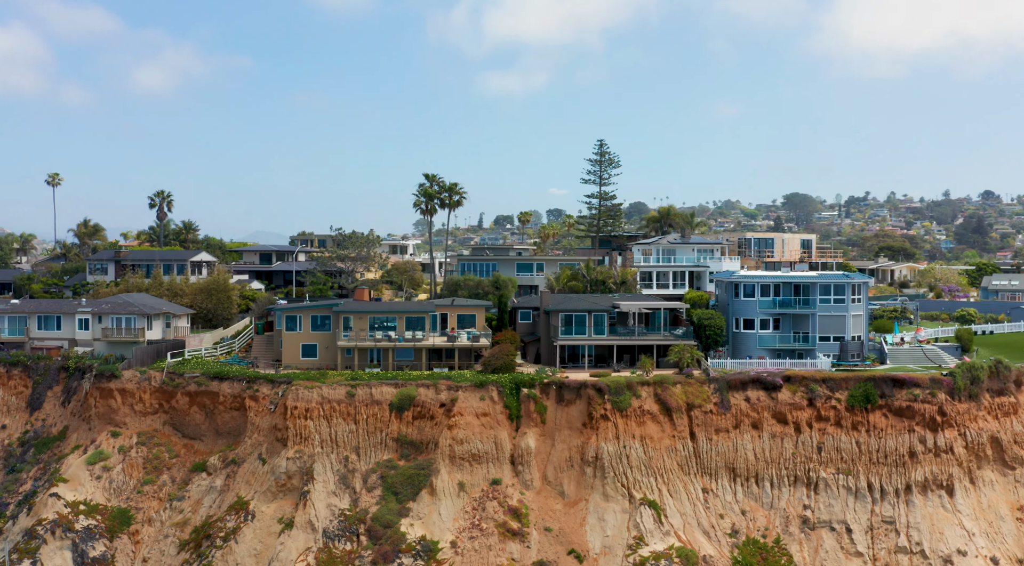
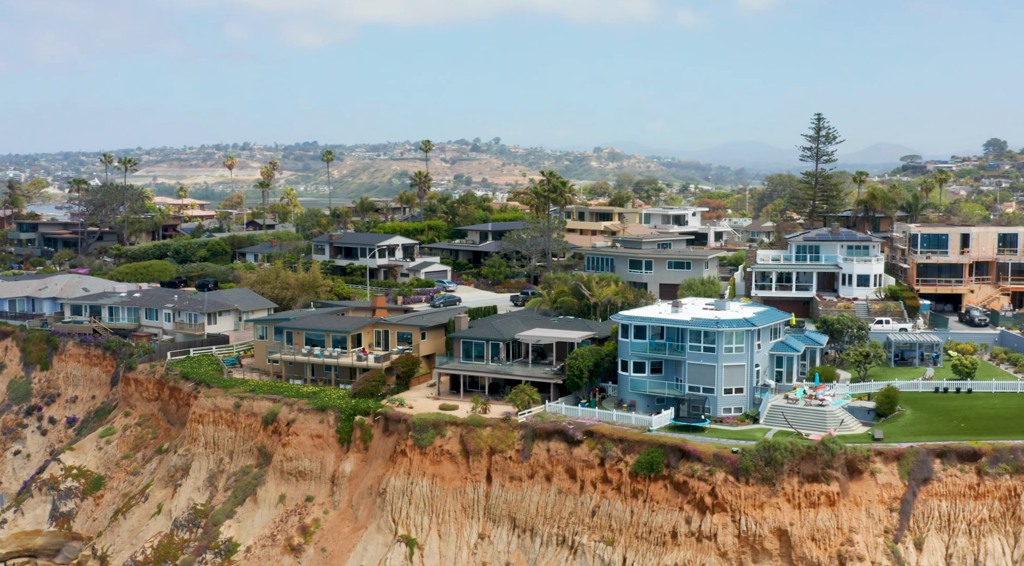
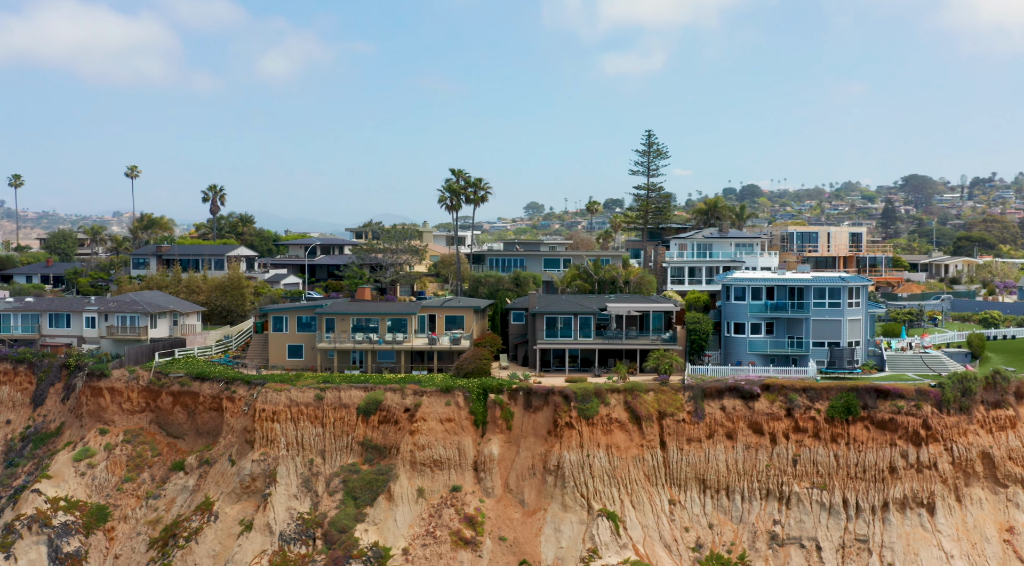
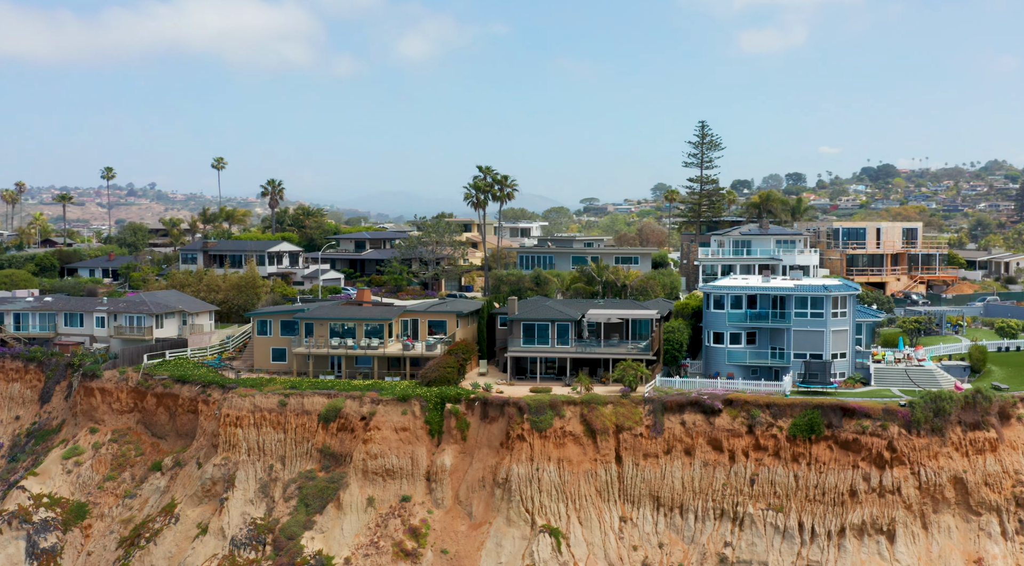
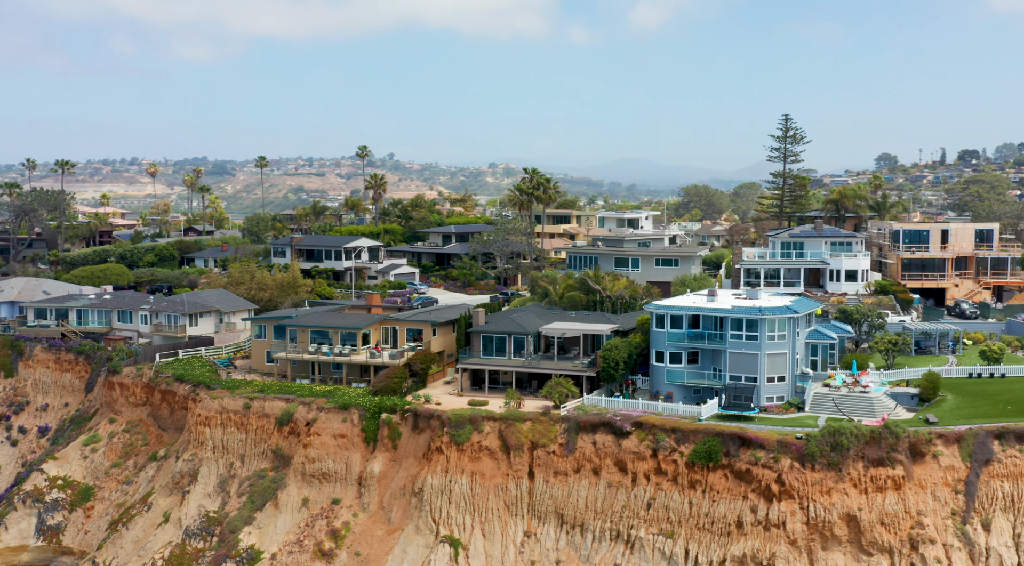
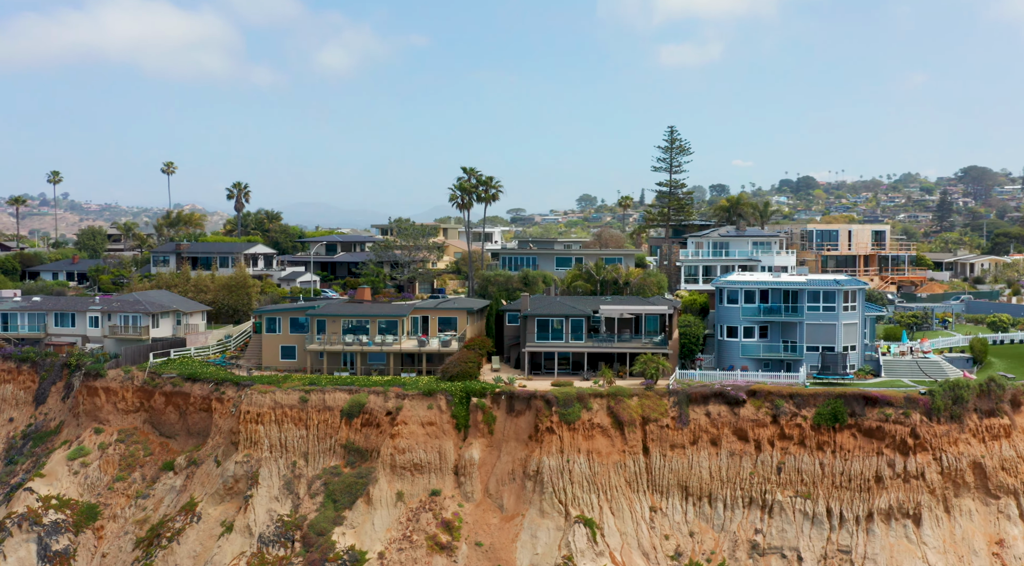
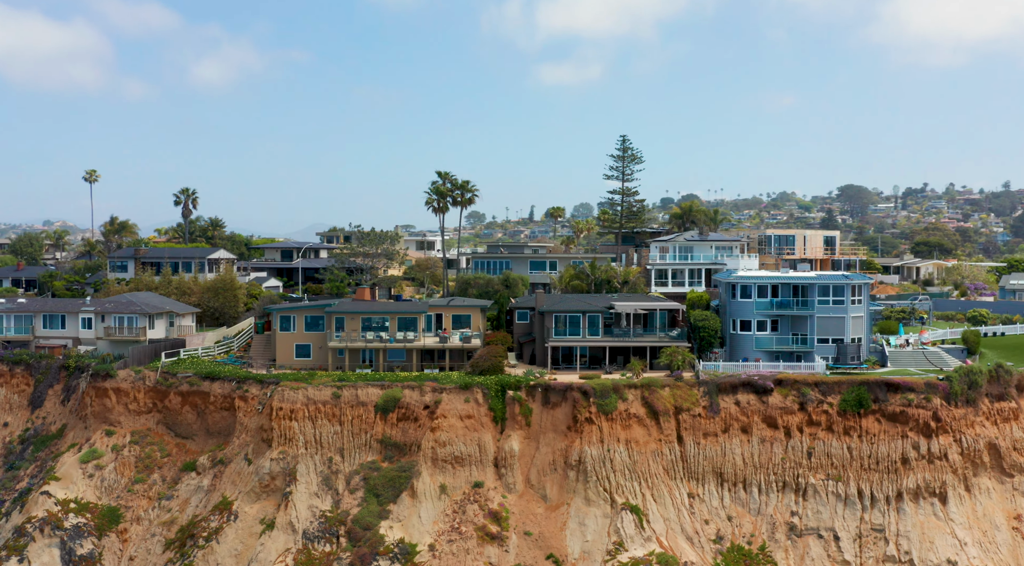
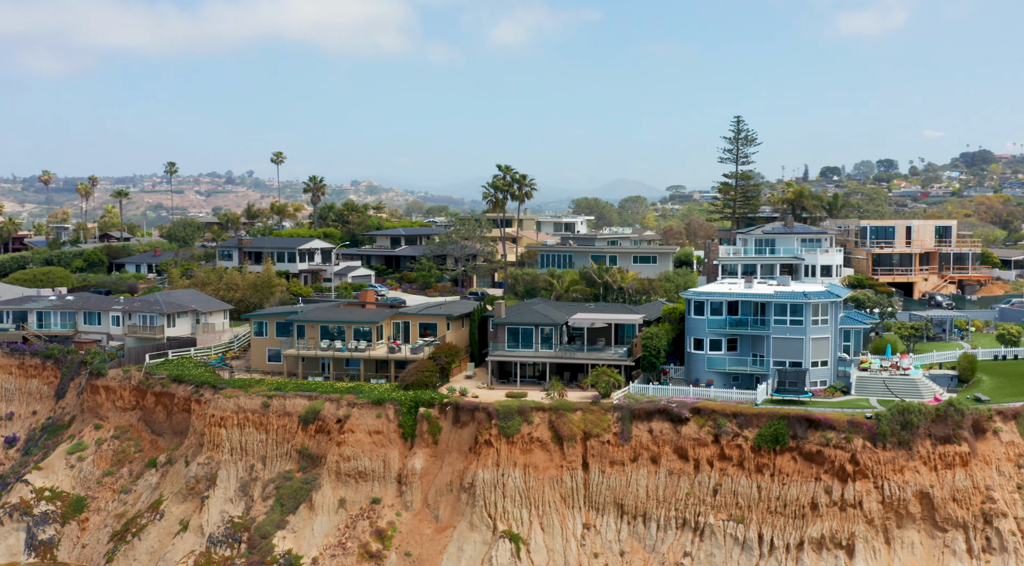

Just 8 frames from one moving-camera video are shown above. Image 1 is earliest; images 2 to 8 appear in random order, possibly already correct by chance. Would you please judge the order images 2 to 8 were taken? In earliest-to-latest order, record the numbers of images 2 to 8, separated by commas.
7, 3, 6, 4, 8, 5, 2
